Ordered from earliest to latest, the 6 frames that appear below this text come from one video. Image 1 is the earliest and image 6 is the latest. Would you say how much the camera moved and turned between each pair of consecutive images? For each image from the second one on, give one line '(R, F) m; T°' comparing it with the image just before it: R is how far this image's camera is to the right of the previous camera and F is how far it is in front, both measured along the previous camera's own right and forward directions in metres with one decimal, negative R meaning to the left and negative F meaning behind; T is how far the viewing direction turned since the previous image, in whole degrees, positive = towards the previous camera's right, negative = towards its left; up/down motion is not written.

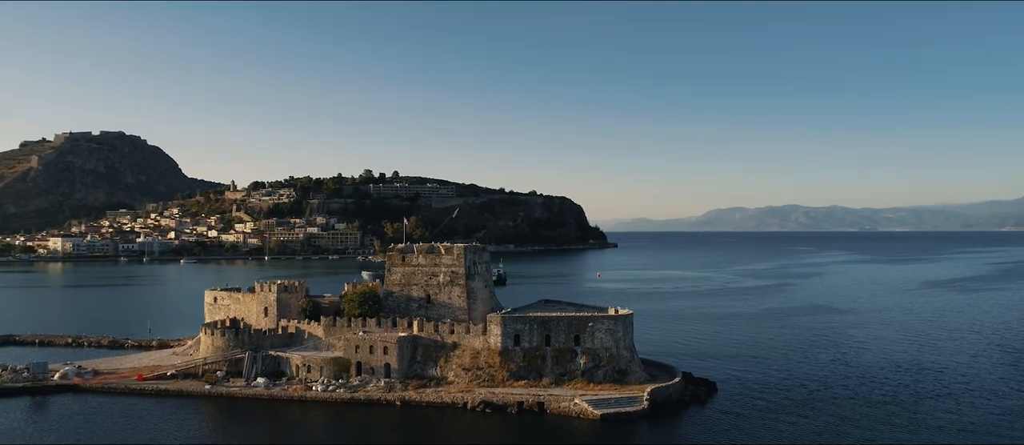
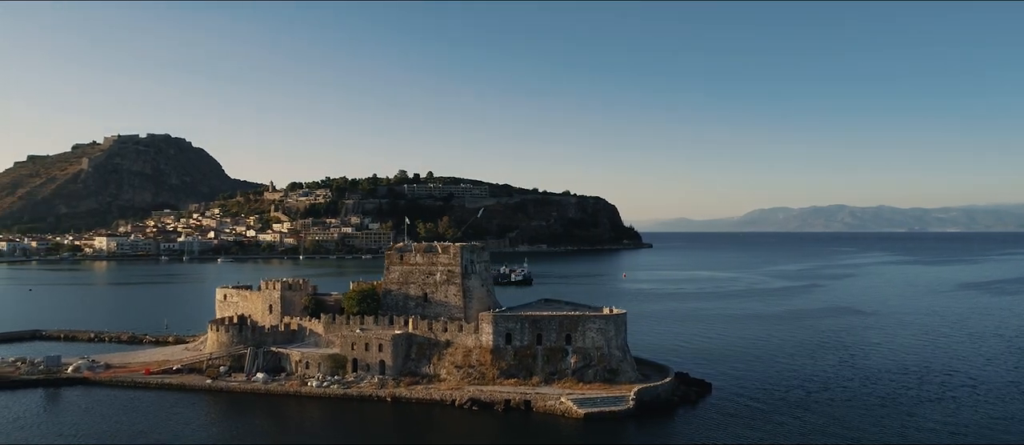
(+1.6, -0.1) m; -3°
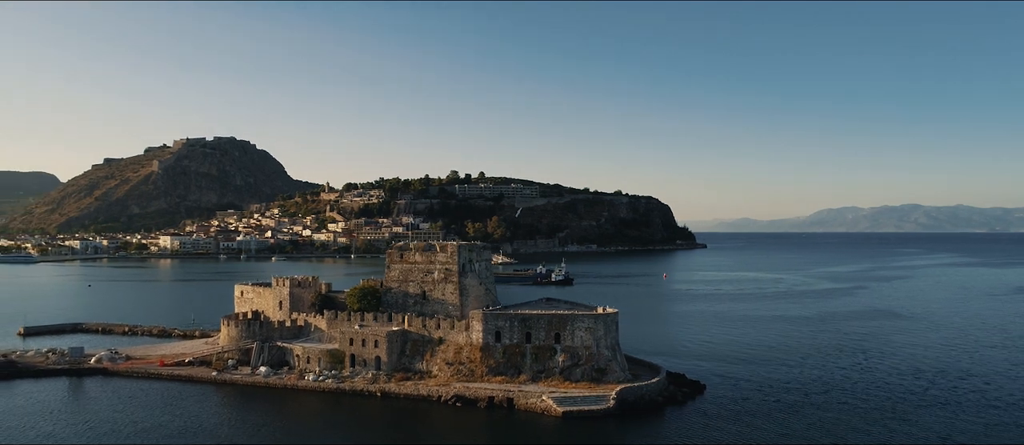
(+2.4, -0.1) m; -4°
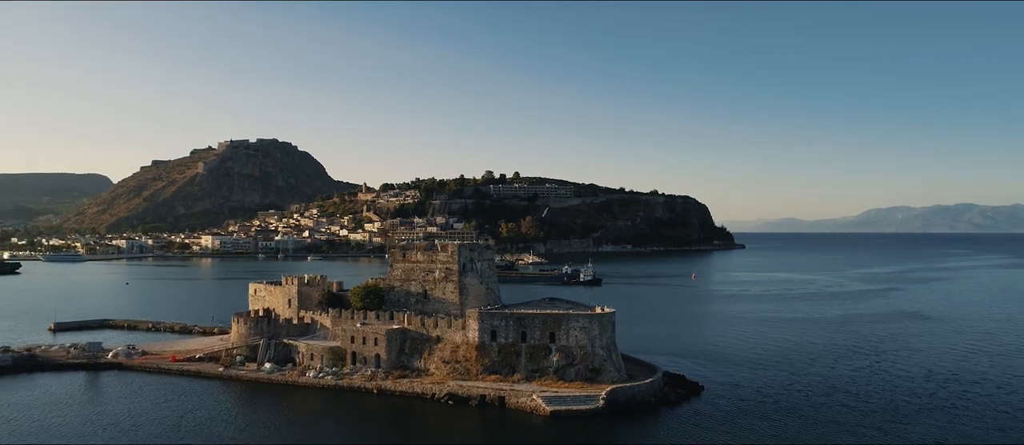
(+1.5, -0.1) m; -3°
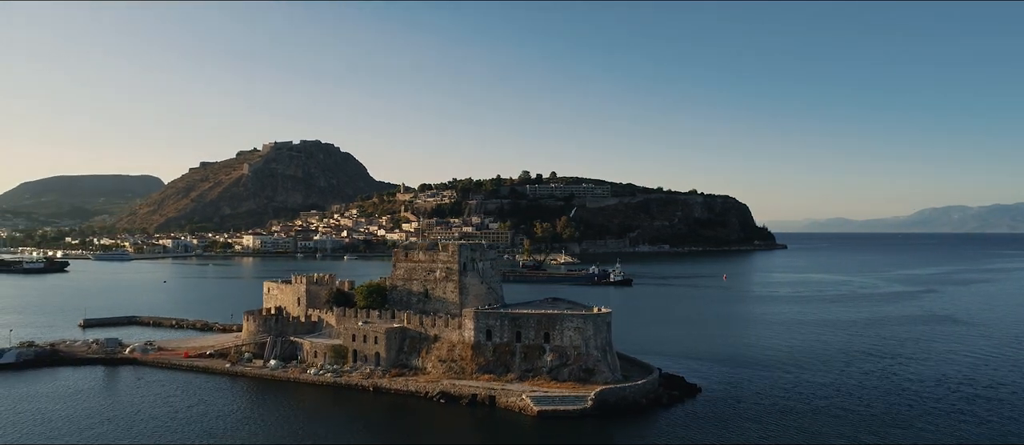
(+1.6, 0.0) m; -3°
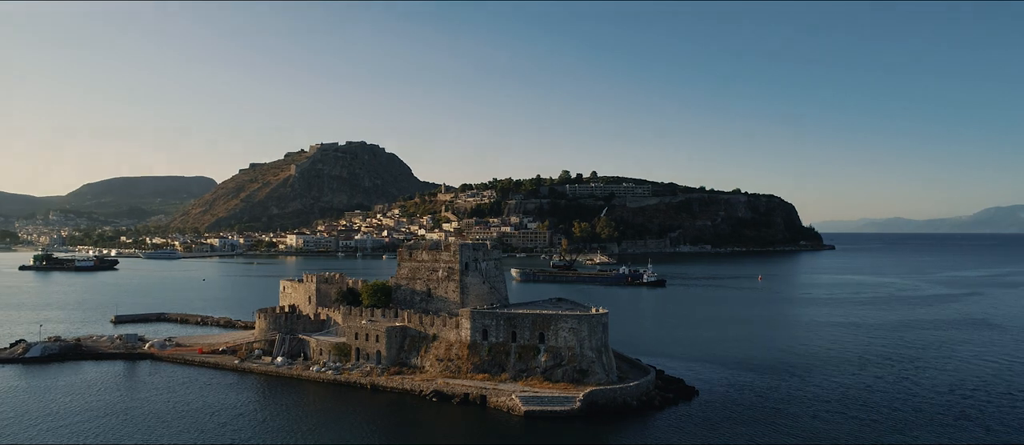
(+1.7, 0.0) m; -3°
